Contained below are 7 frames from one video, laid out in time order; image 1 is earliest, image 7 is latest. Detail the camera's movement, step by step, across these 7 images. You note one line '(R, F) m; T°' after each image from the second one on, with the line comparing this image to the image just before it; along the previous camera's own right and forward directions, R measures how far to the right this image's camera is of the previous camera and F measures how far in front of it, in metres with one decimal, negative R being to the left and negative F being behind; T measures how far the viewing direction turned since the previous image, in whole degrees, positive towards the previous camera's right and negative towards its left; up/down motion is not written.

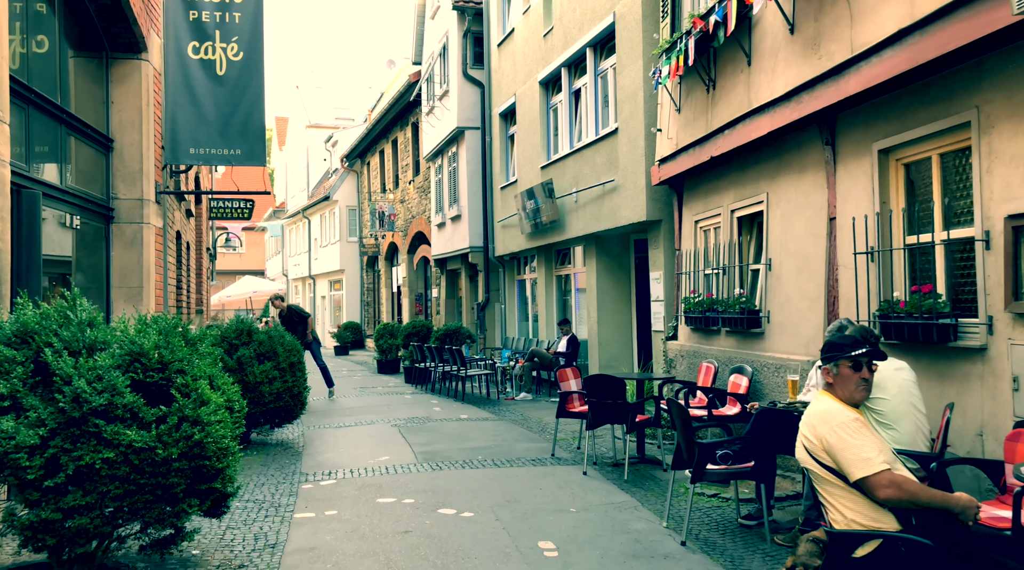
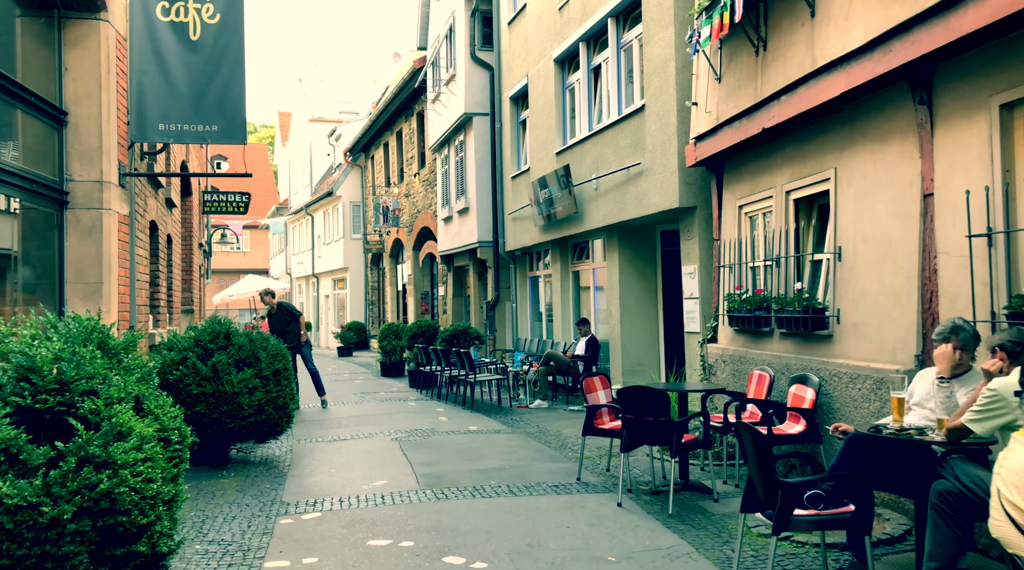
(-0.1, +1.3) m; 0°
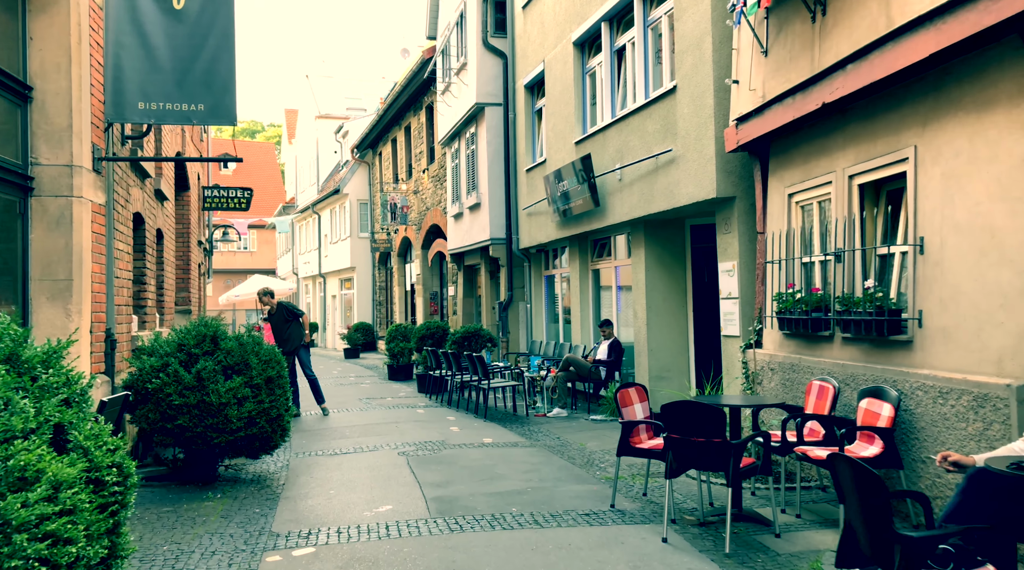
(-0.1, +1.0) m; -1°
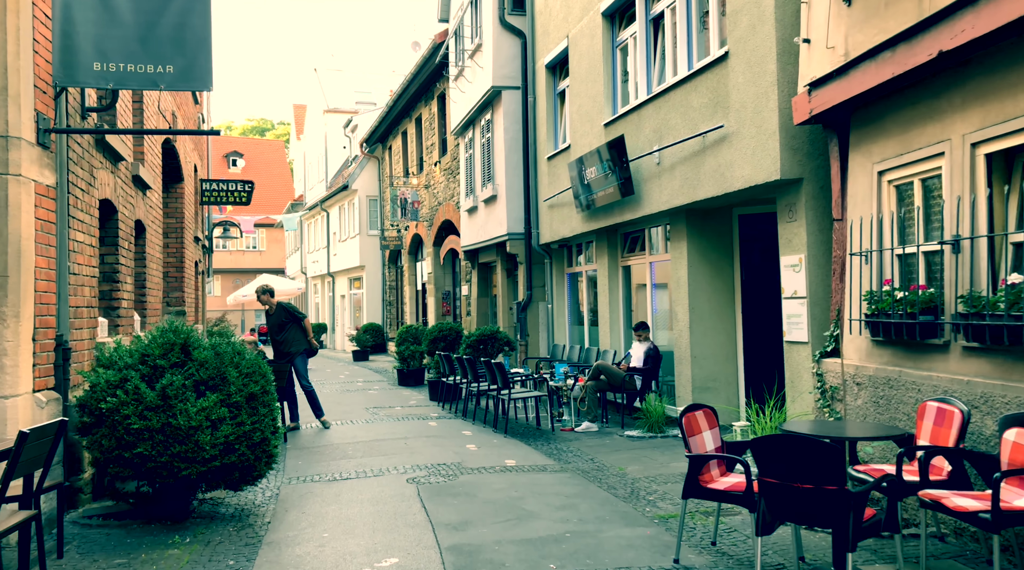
(-0.1, +1.4) m; -1°
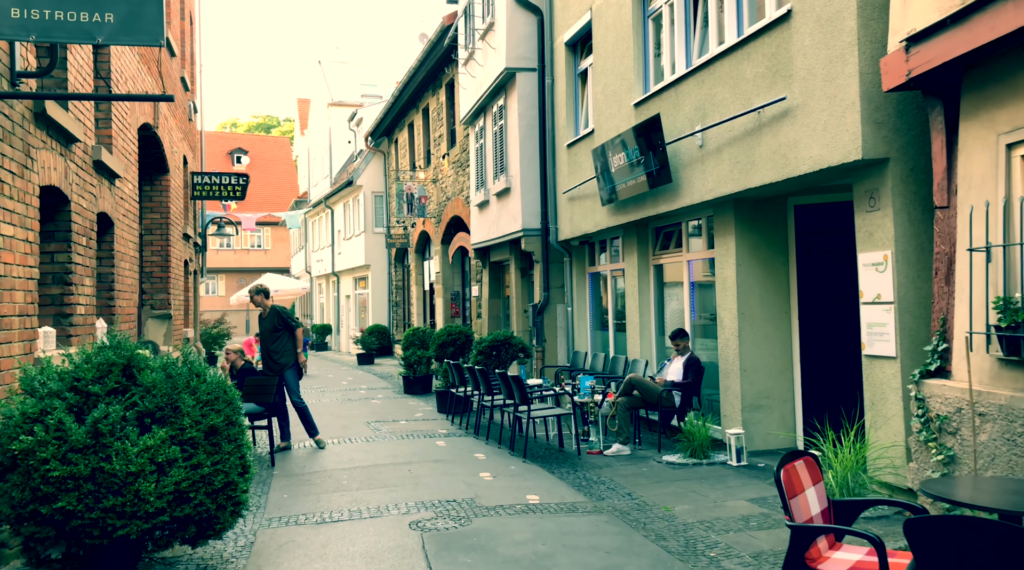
(-0.1, +1.4) m; -1°
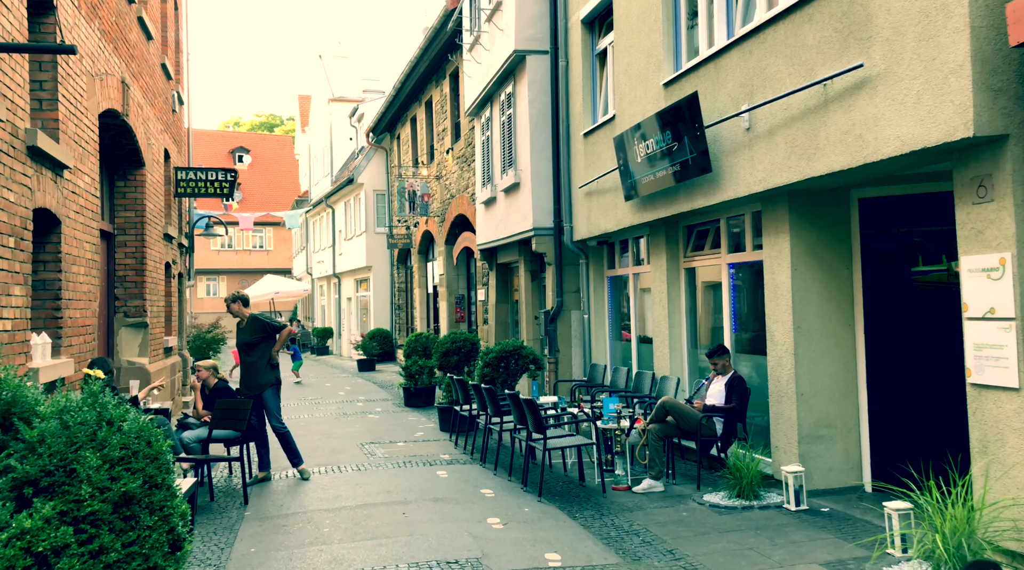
(-0.1, +1.4) m; 0°
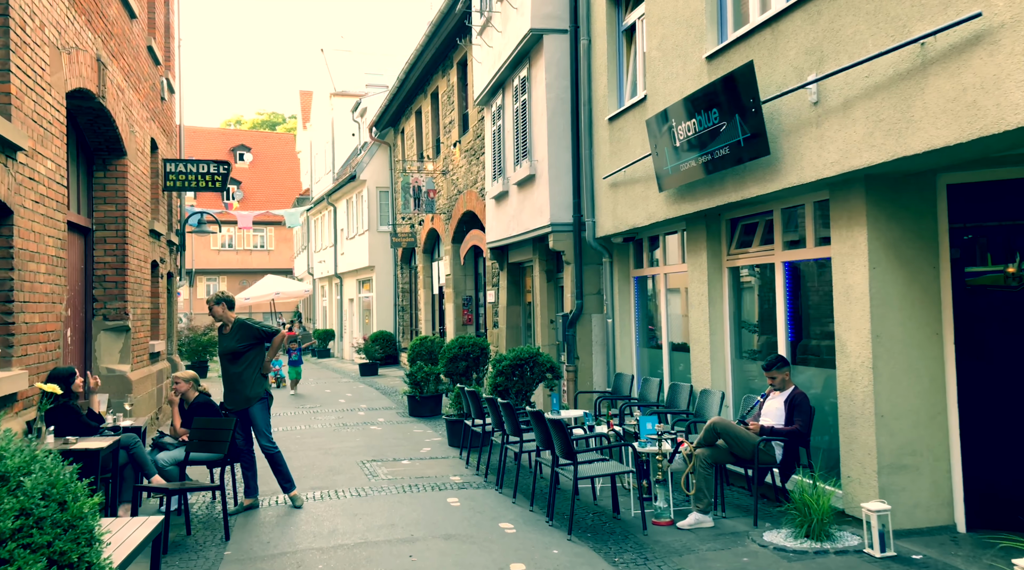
(-0.2, +1.2) m; 0°
